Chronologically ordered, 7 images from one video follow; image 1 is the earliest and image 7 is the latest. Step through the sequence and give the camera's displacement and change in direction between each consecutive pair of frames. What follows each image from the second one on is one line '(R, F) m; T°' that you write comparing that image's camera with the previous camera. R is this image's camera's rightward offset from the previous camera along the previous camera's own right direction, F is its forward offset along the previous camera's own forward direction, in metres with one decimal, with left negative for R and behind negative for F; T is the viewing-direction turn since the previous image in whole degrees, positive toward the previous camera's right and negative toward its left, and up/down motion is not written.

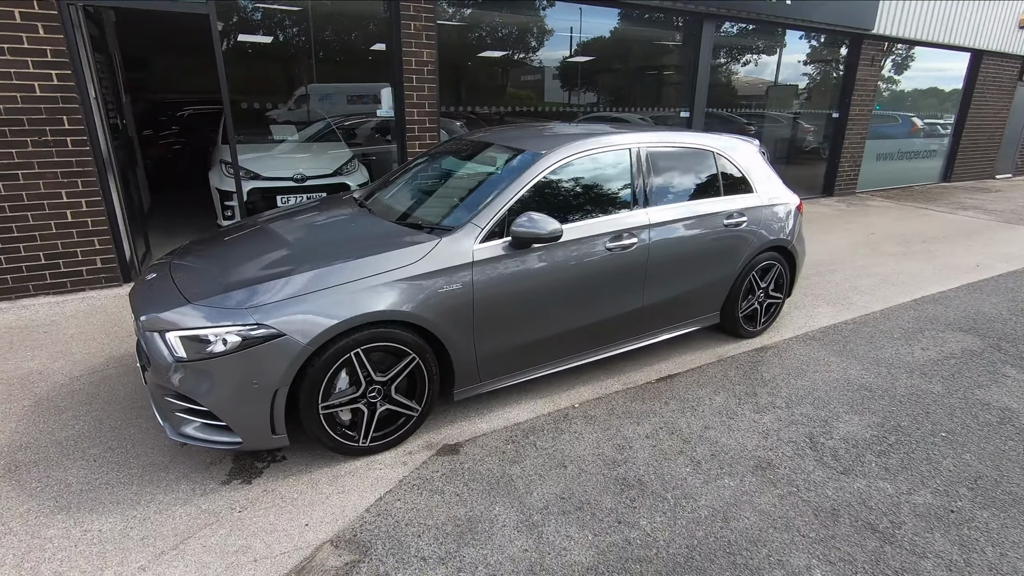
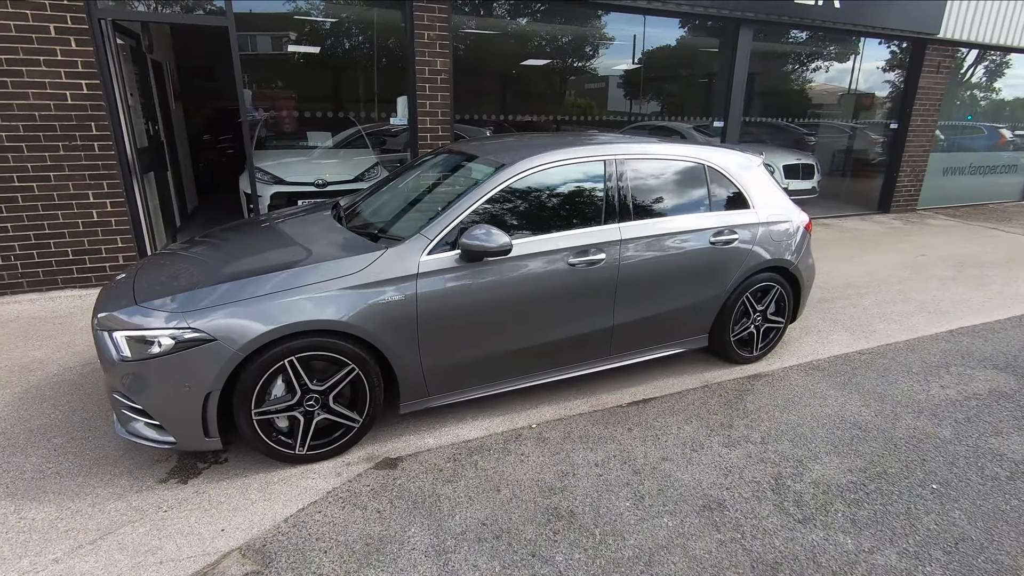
(+0.6, +0.1) m; -6°
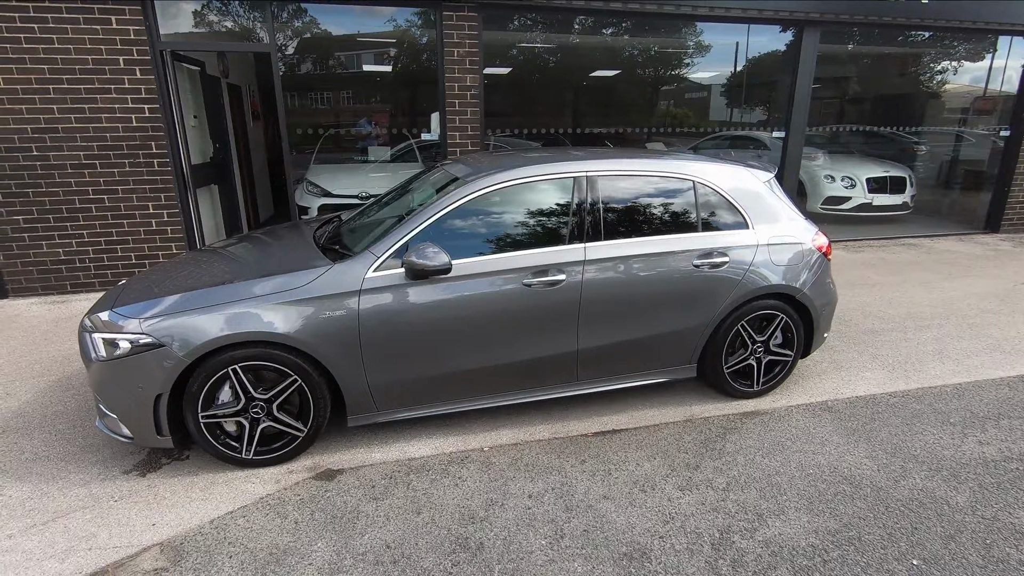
(+0.8, +0.1) m; -10°
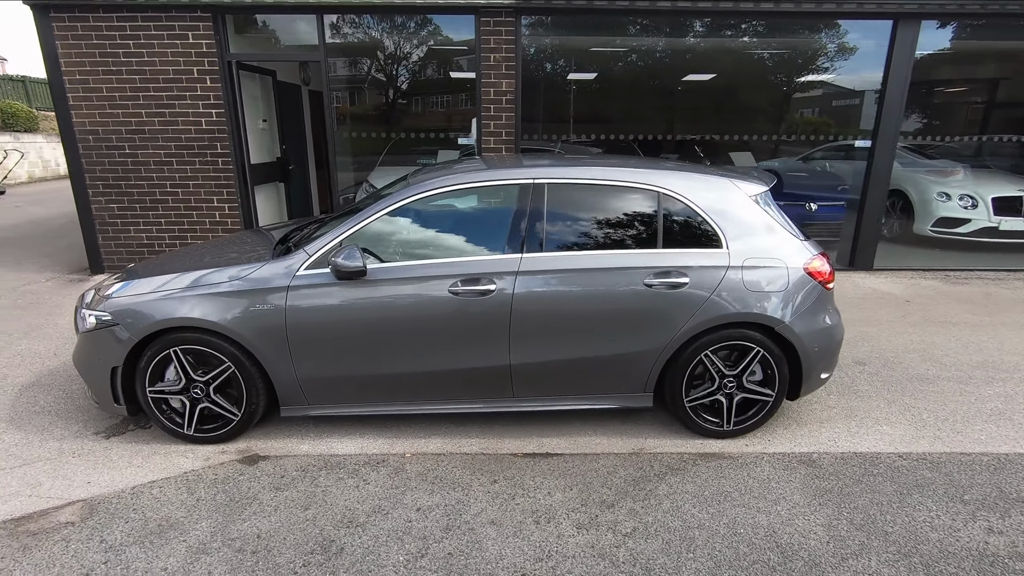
(+1.0, +0.2) m; -12°
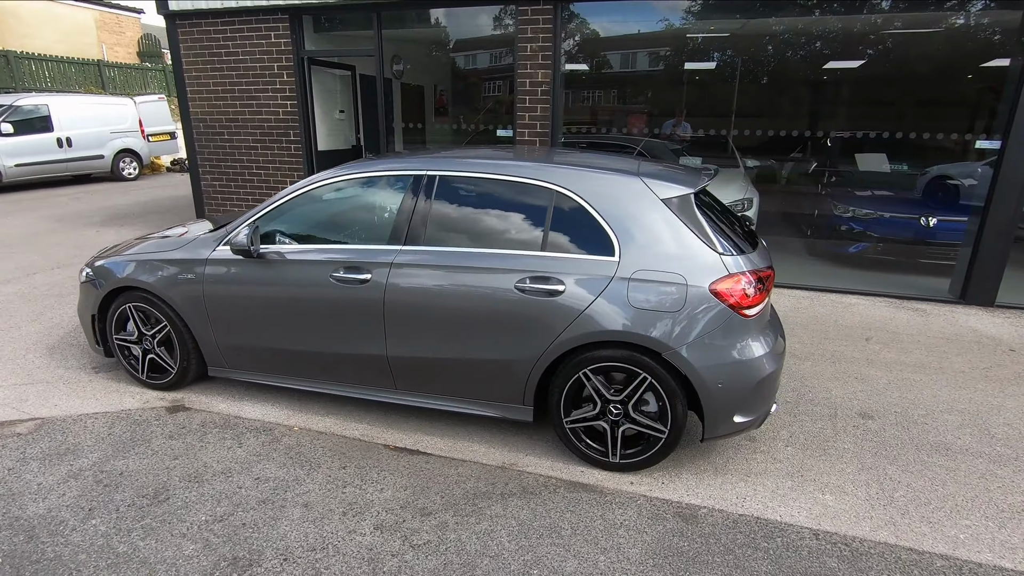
(+1.5, +0.3) m; -16°
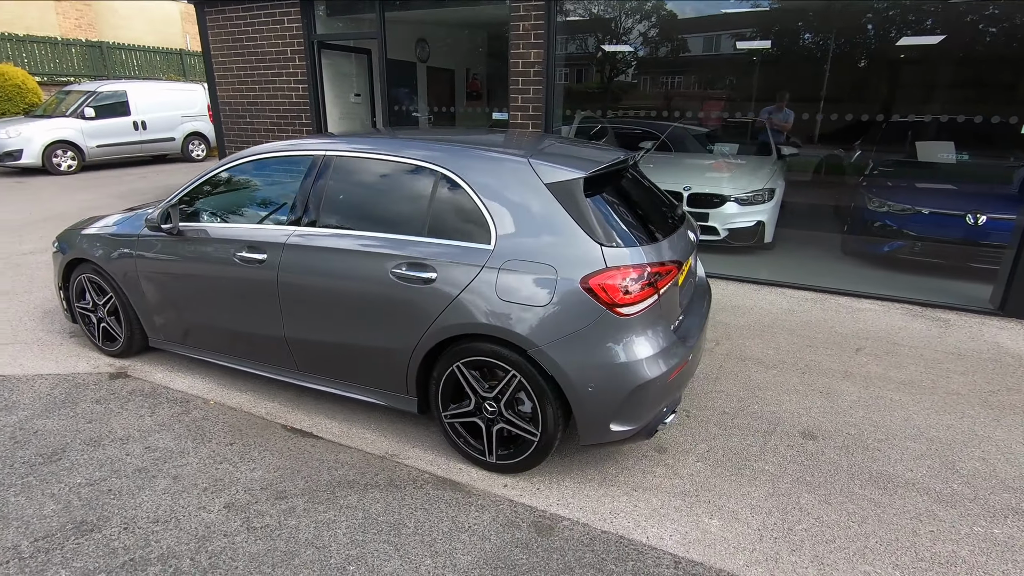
(+1.0, +0.2) m; -8°
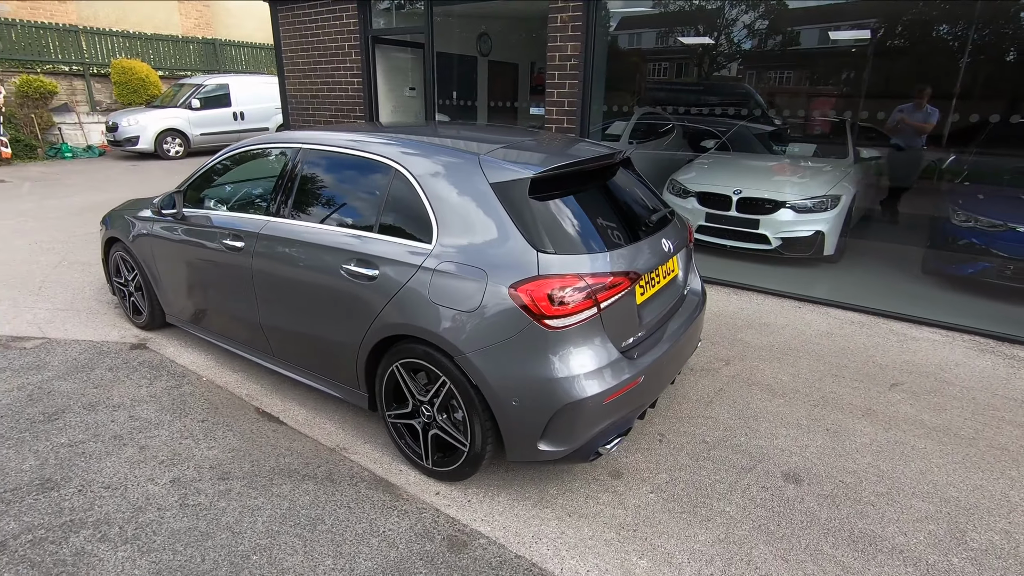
(+0.7, +0.2) m; -9°
